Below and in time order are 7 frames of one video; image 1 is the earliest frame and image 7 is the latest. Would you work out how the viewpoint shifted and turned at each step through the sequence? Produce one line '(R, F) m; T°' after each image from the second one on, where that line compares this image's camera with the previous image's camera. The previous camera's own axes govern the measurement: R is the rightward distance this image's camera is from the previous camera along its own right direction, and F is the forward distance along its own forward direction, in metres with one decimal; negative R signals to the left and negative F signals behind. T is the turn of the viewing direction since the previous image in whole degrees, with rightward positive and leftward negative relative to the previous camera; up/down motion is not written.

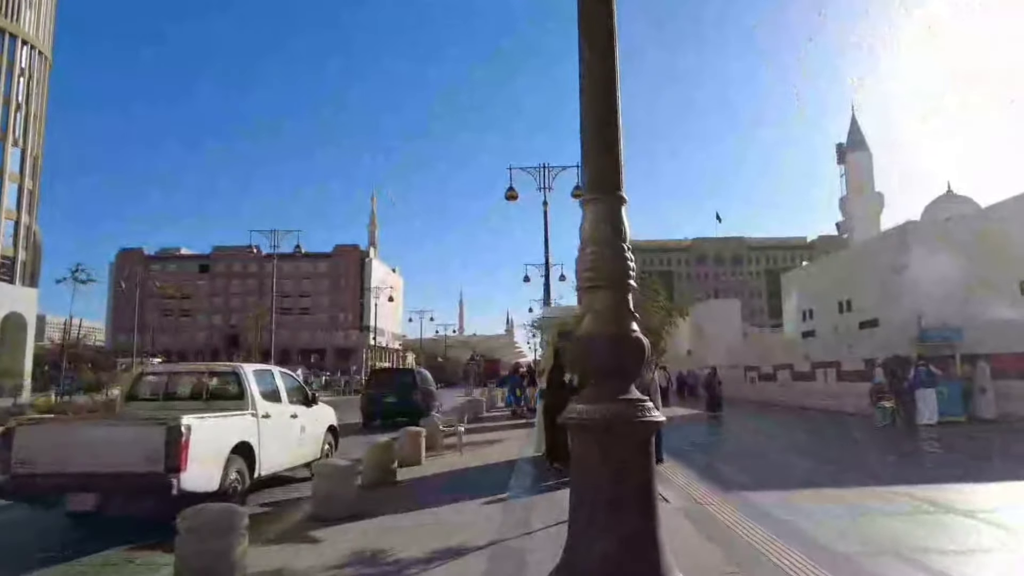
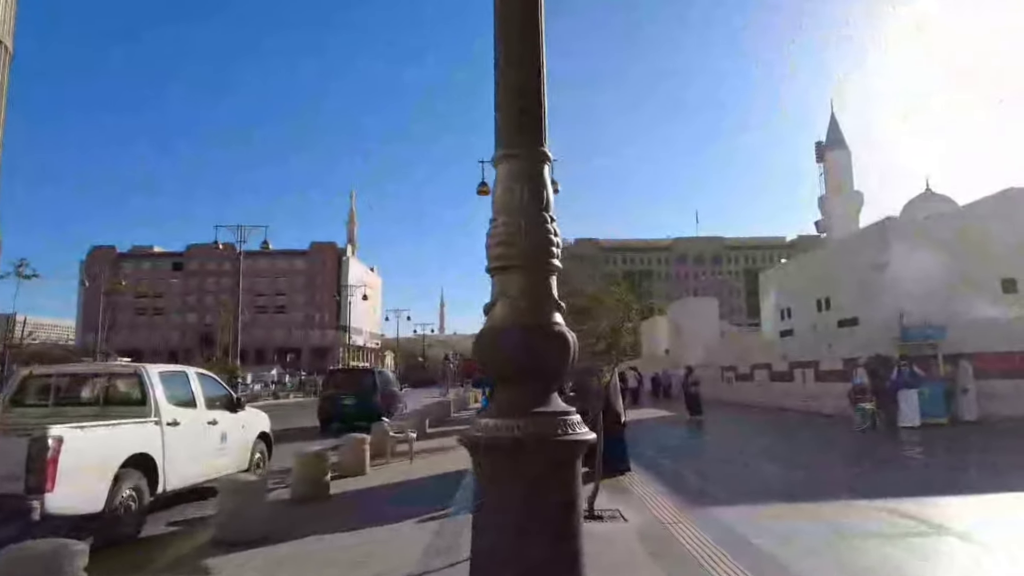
(+0.4, +1.0) m; +1°
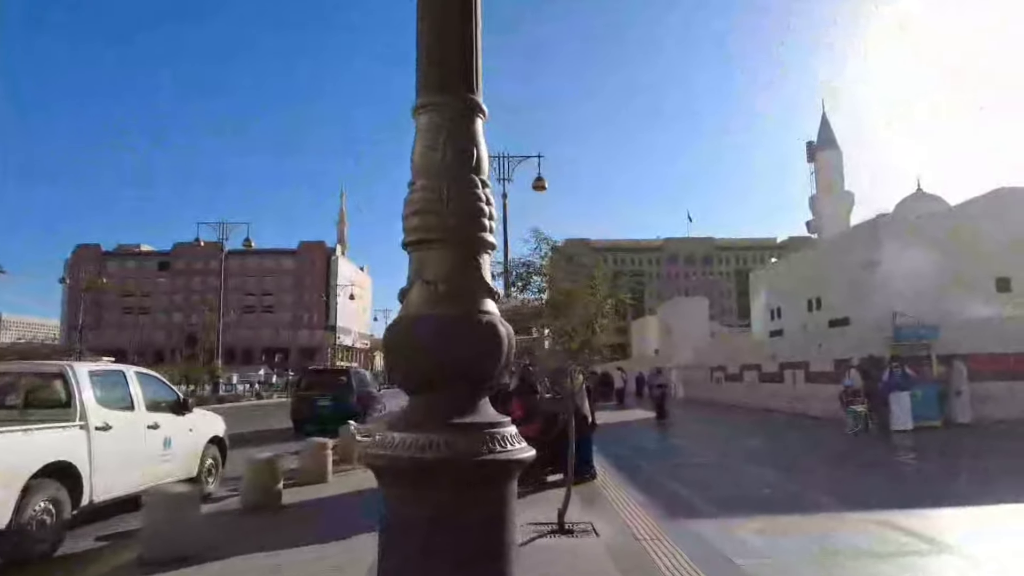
(+0.3, +0.6) m; +1°
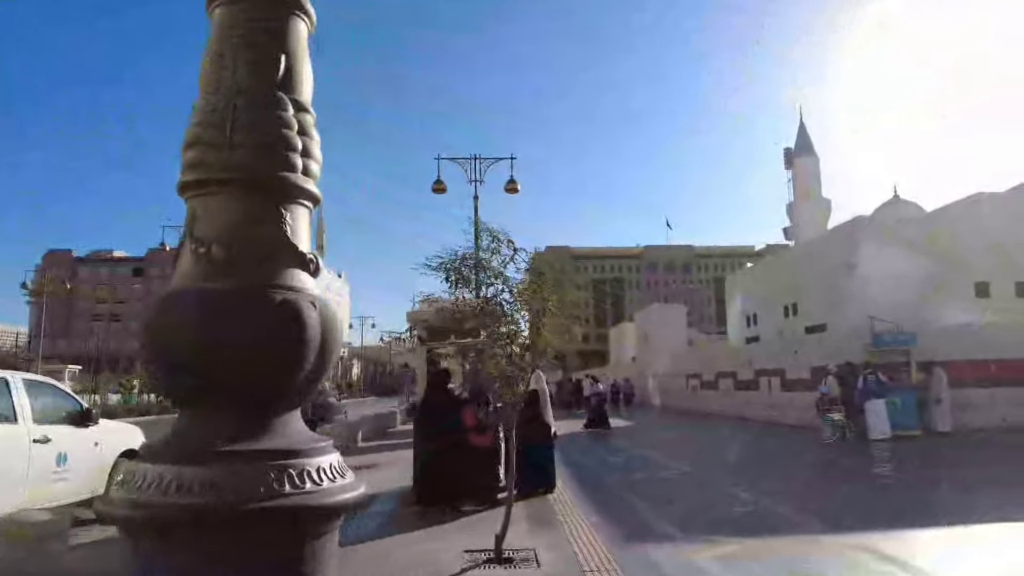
(+0.4, +0.8) m; +1°
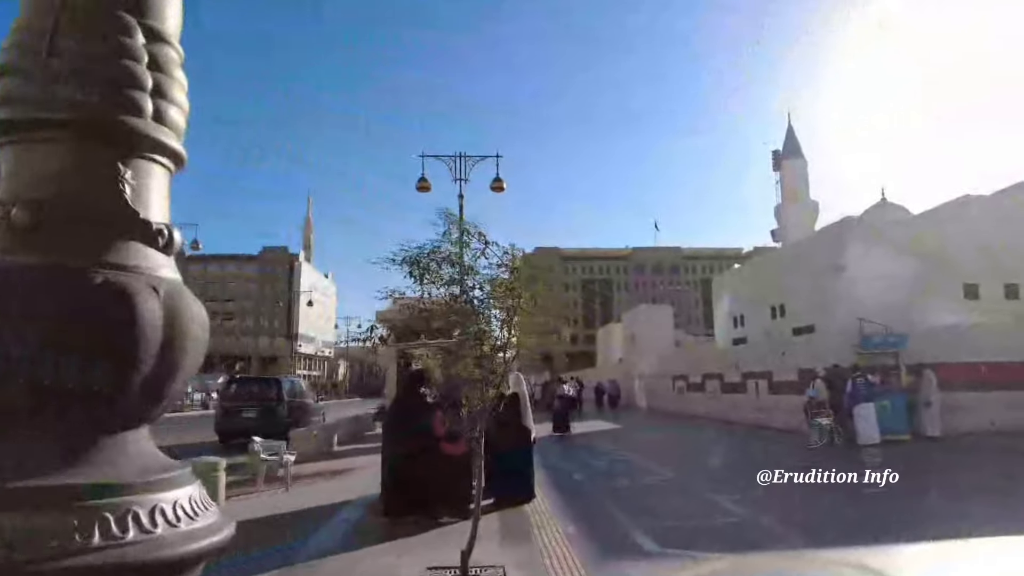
(+0.1, +0.5) m; +1°
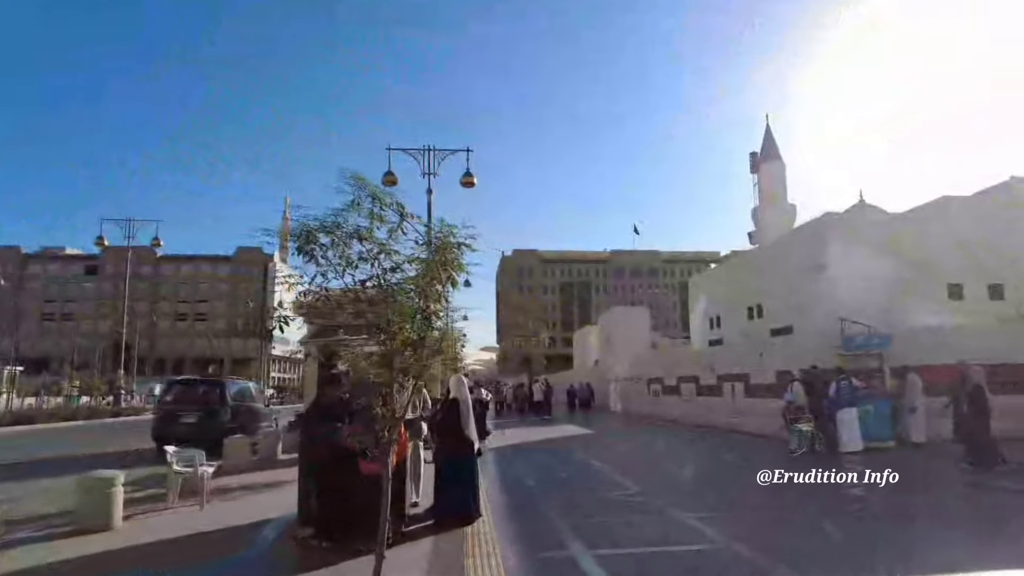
(+0.4, +1.1) m; +2°
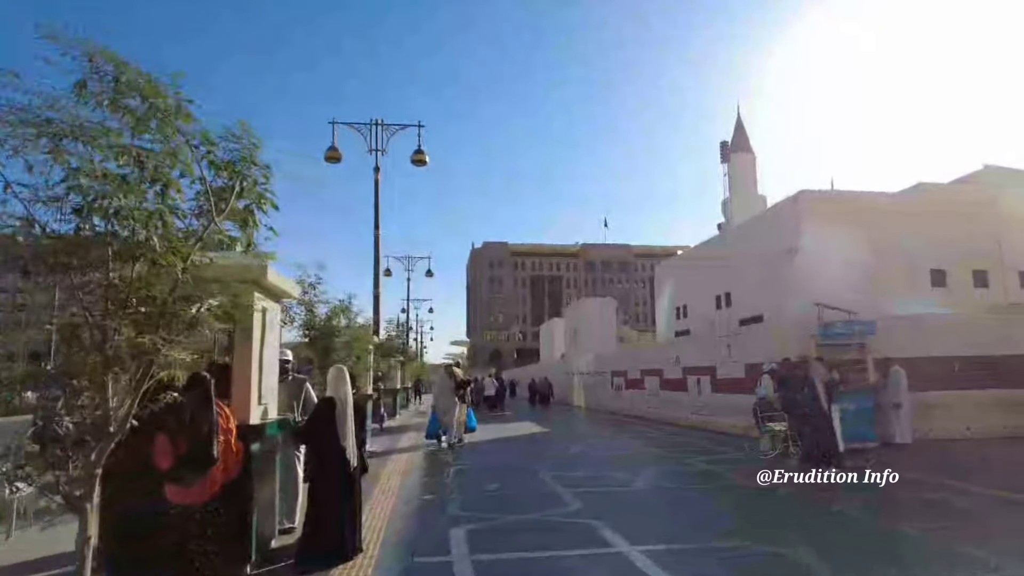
(+0.6, +1.9) m; +2°
